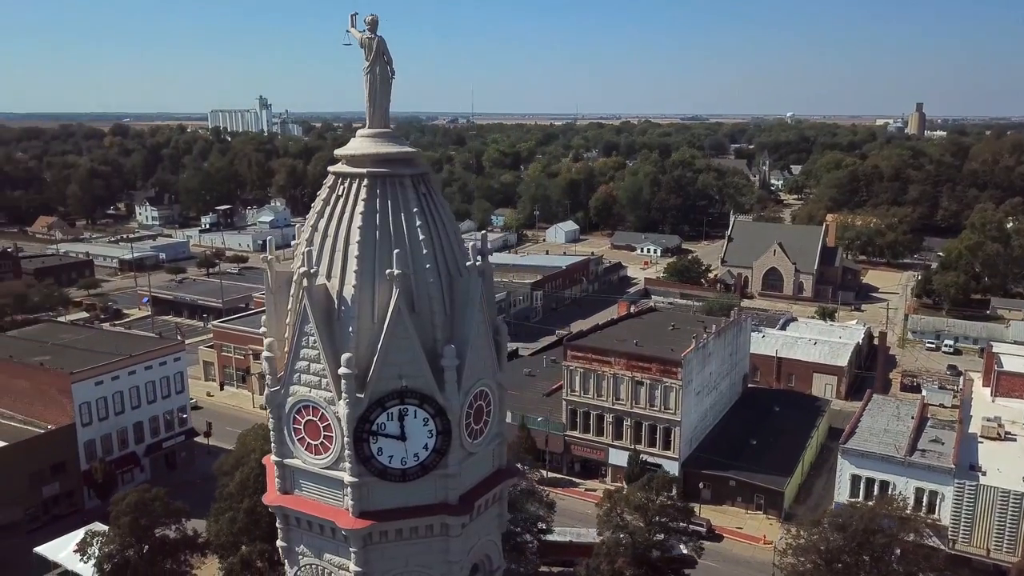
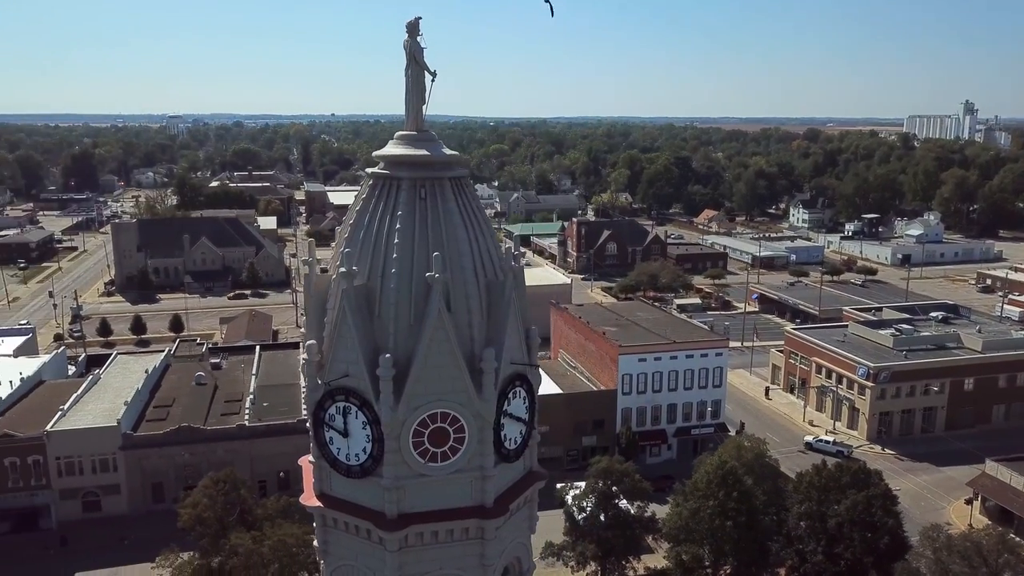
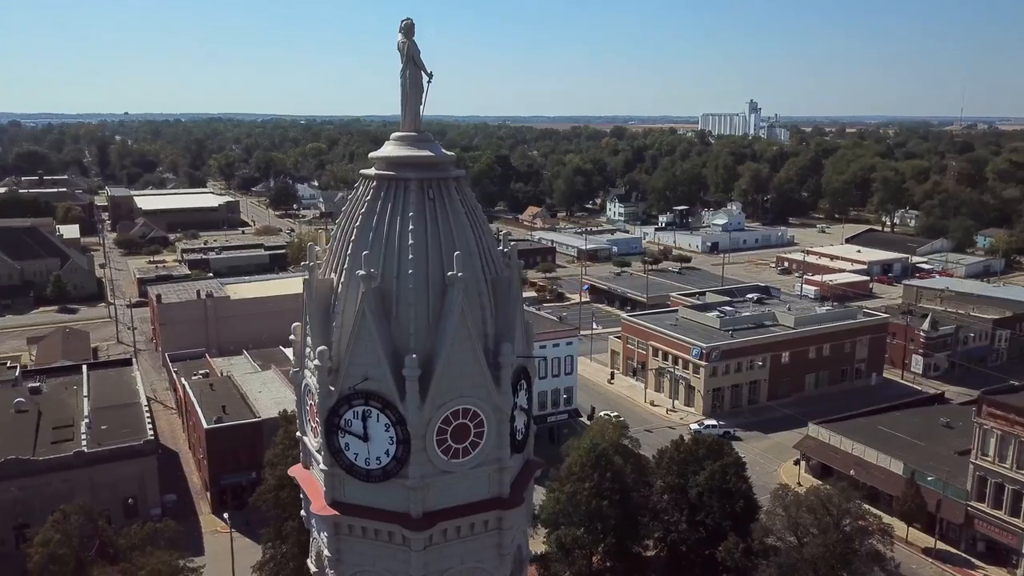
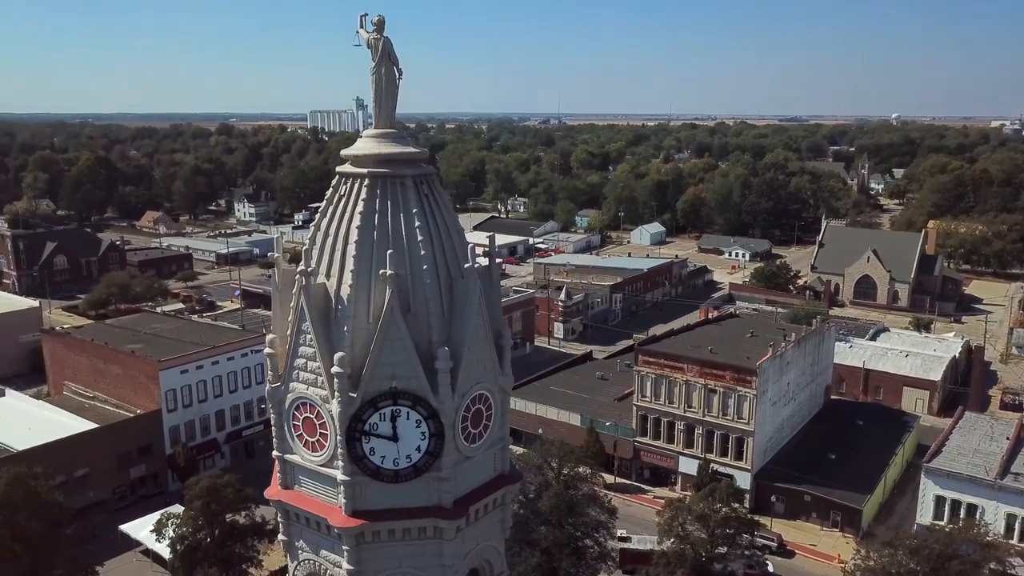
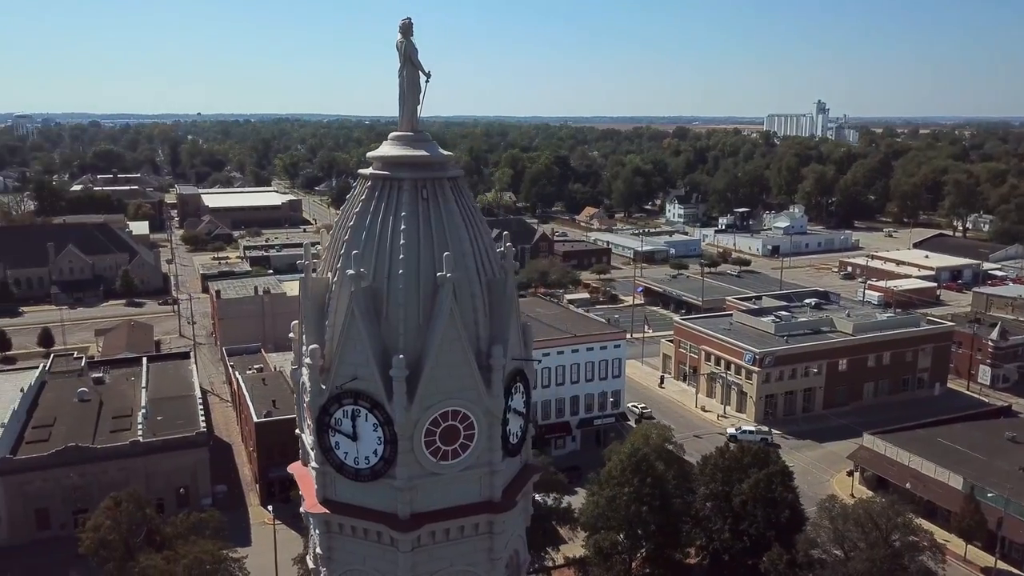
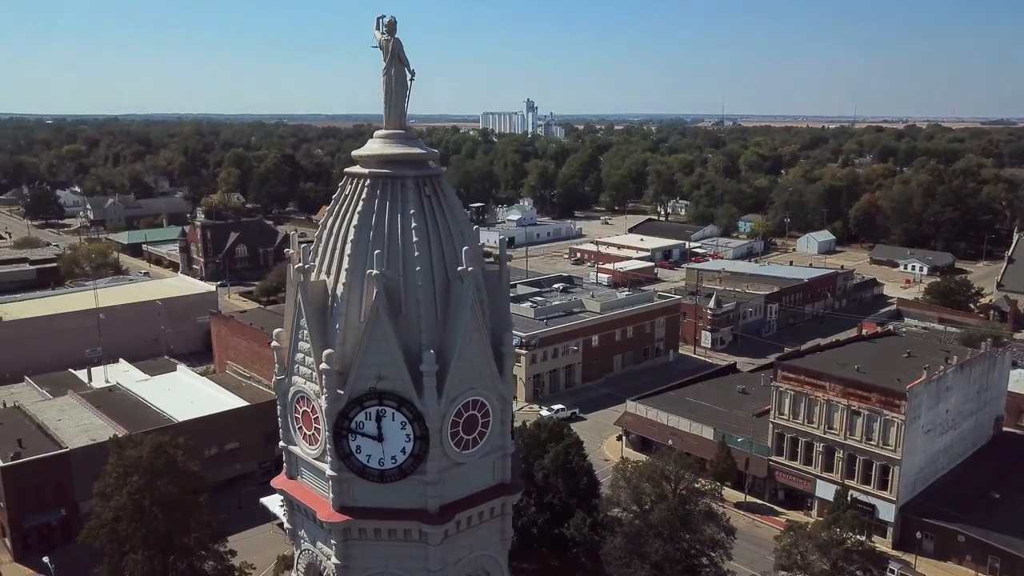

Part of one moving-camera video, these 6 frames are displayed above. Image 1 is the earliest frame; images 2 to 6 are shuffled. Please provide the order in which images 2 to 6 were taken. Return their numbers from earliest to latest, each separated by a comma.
4, 6, 3, 5, 2
